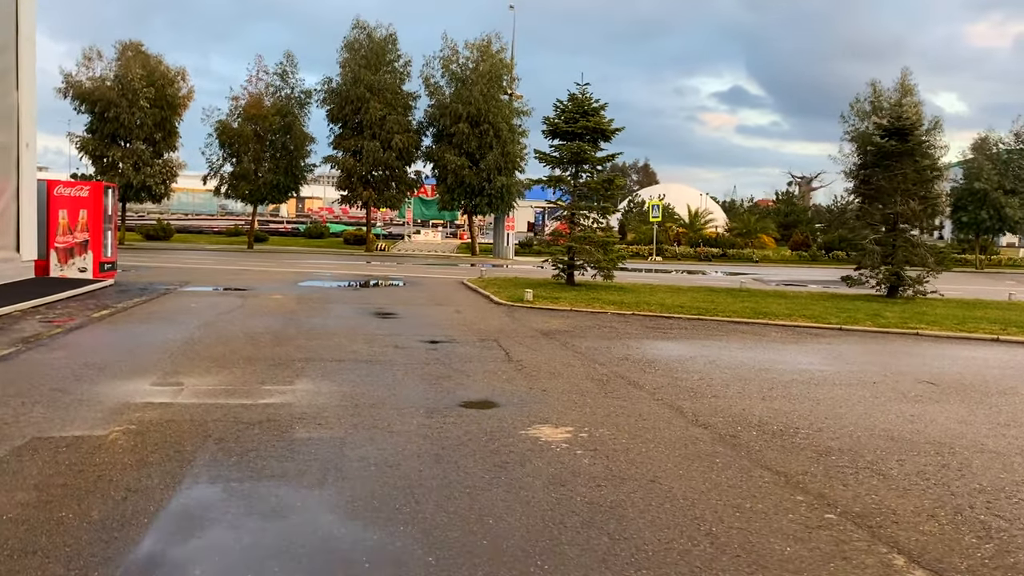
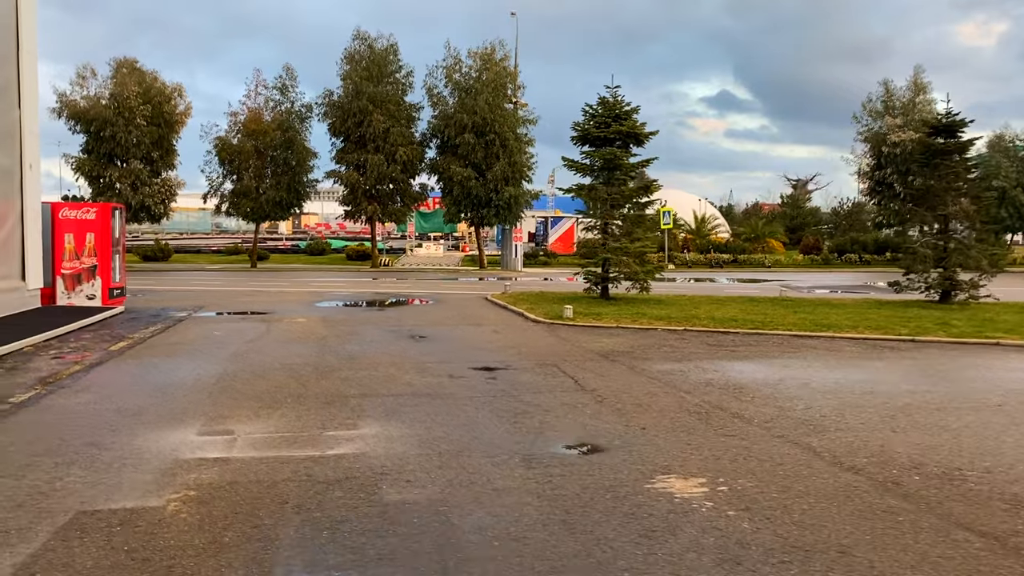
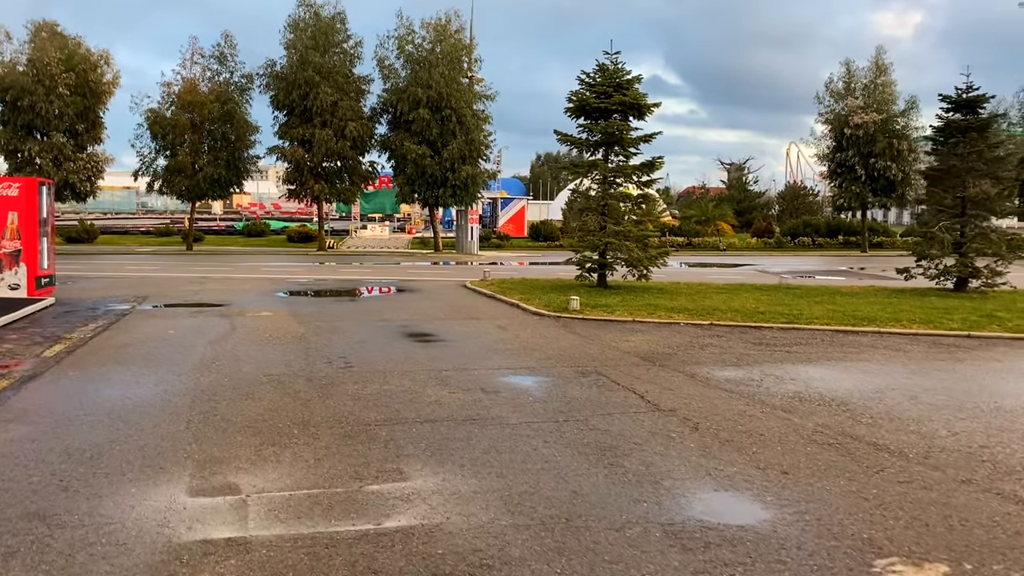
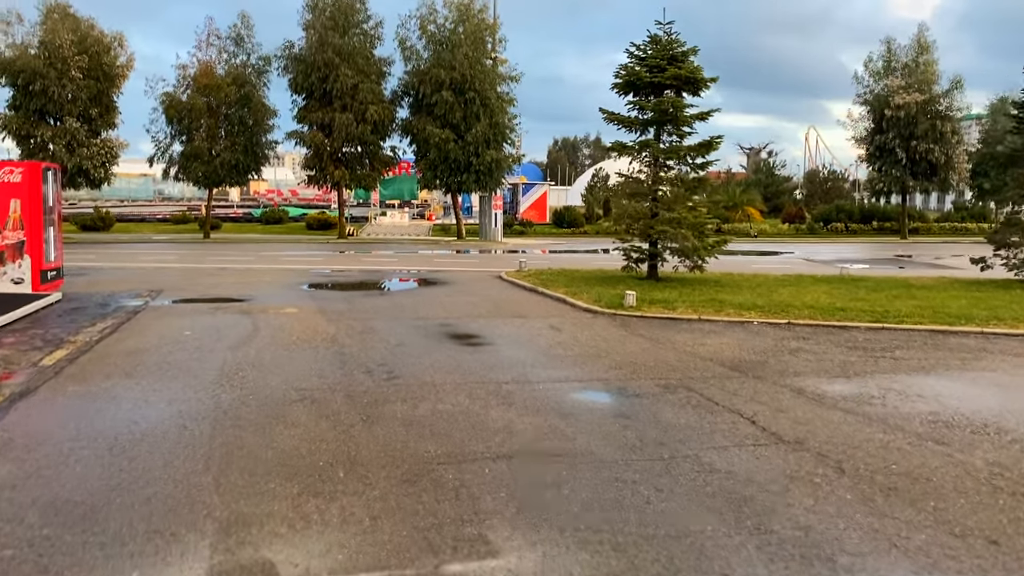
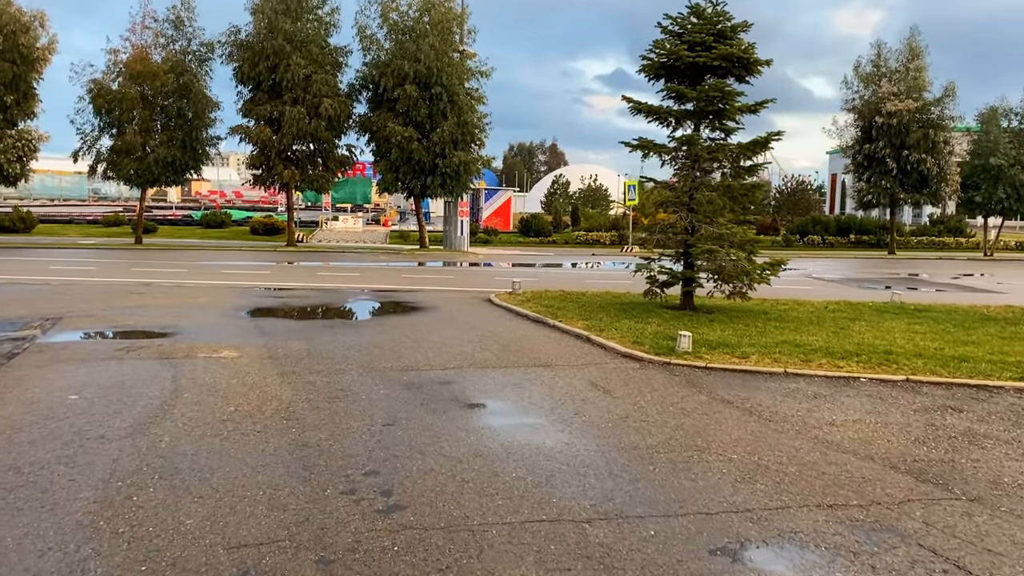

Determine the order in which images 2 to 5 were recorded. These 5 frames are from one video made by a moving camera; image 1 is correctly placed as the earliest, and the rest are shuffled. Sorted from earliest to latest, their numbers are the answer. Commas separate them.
2, 3, 4, 5
